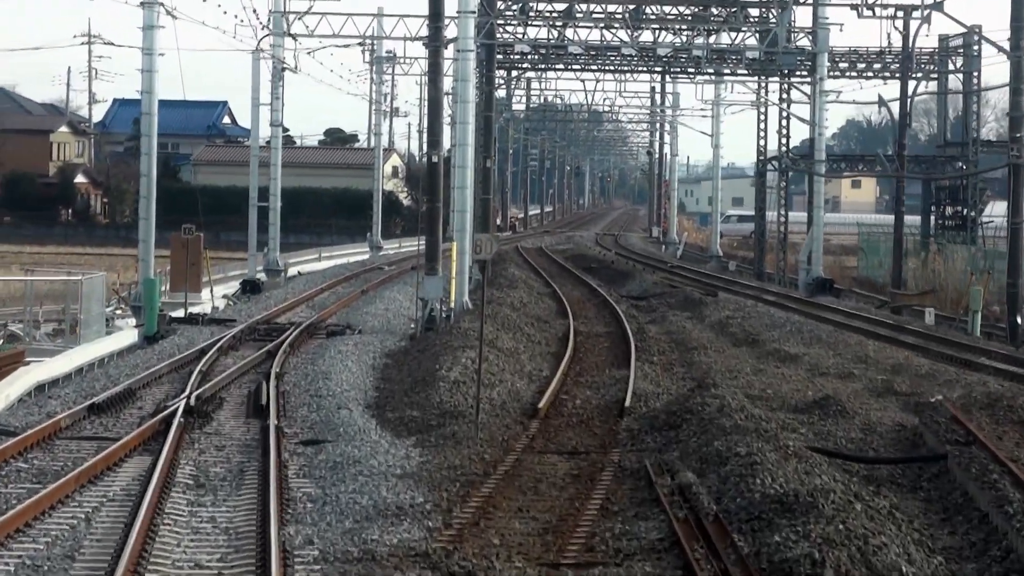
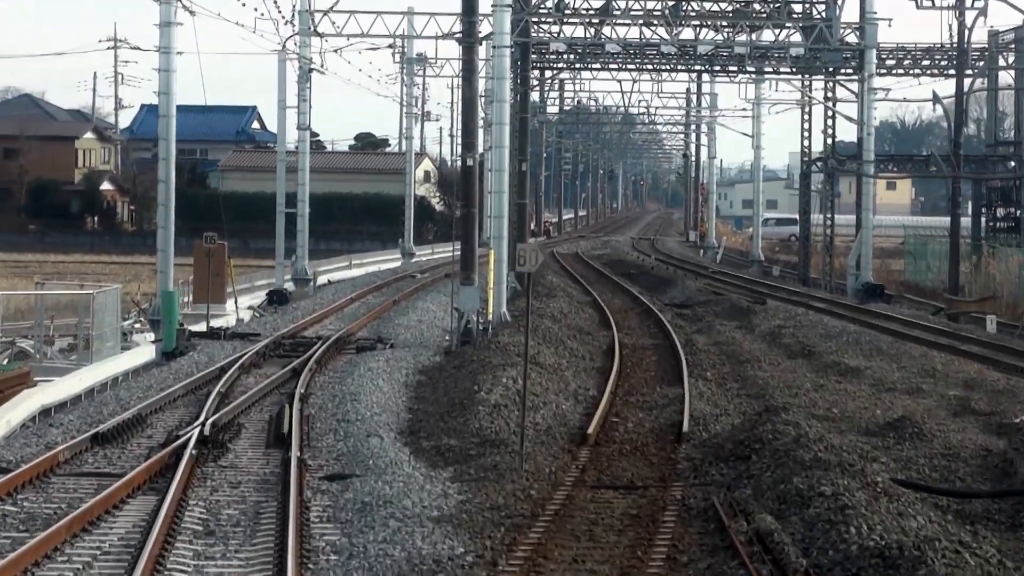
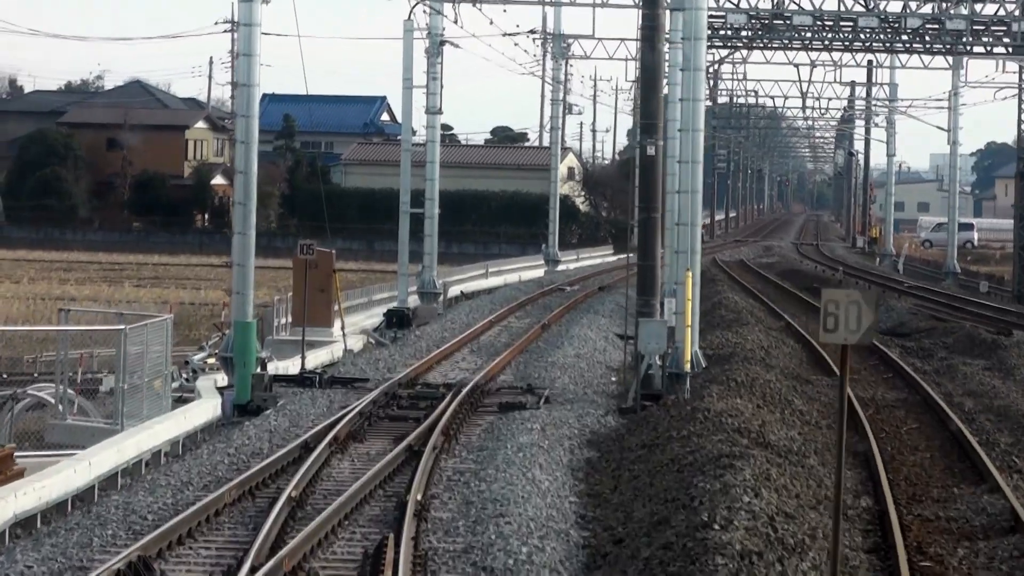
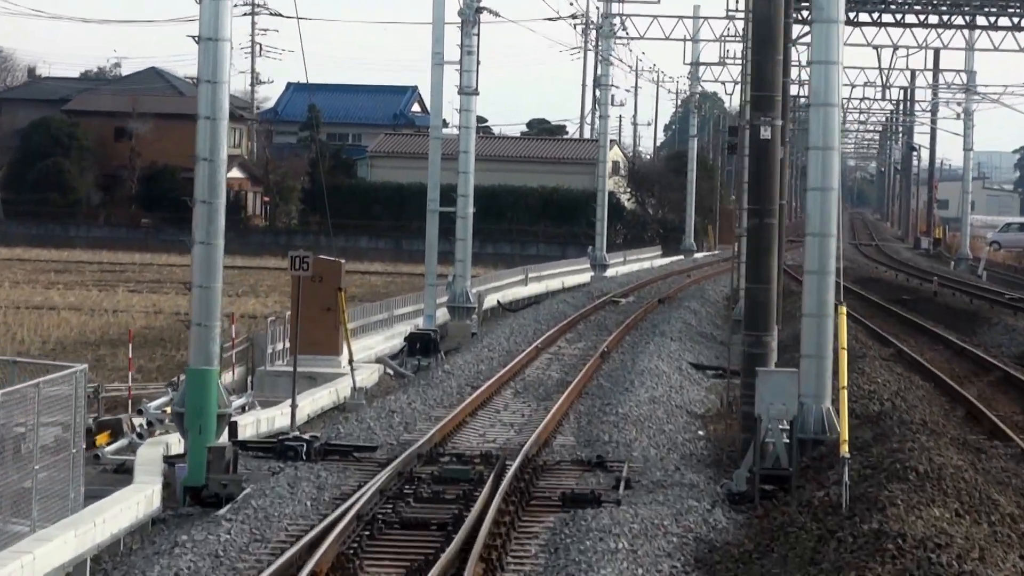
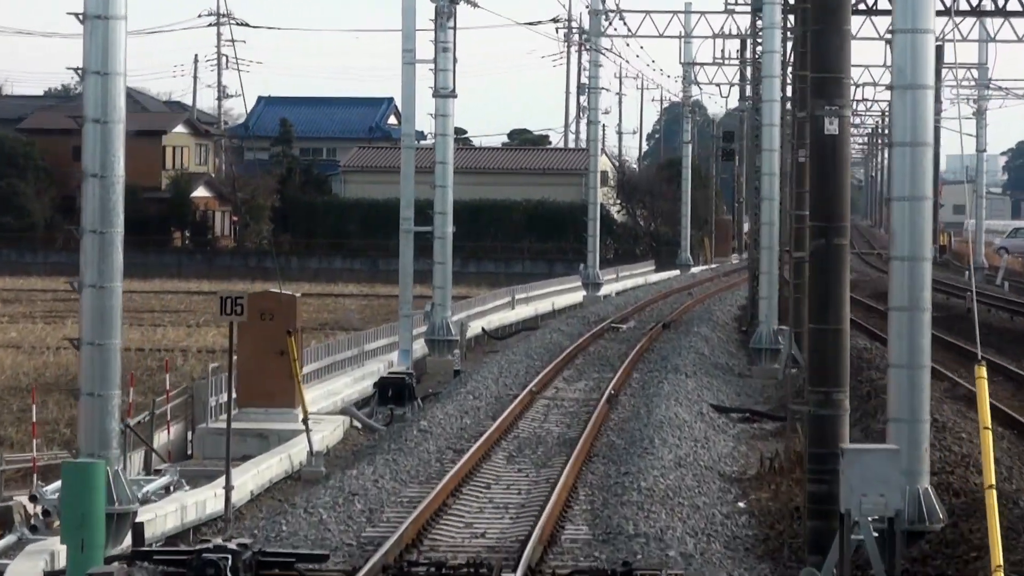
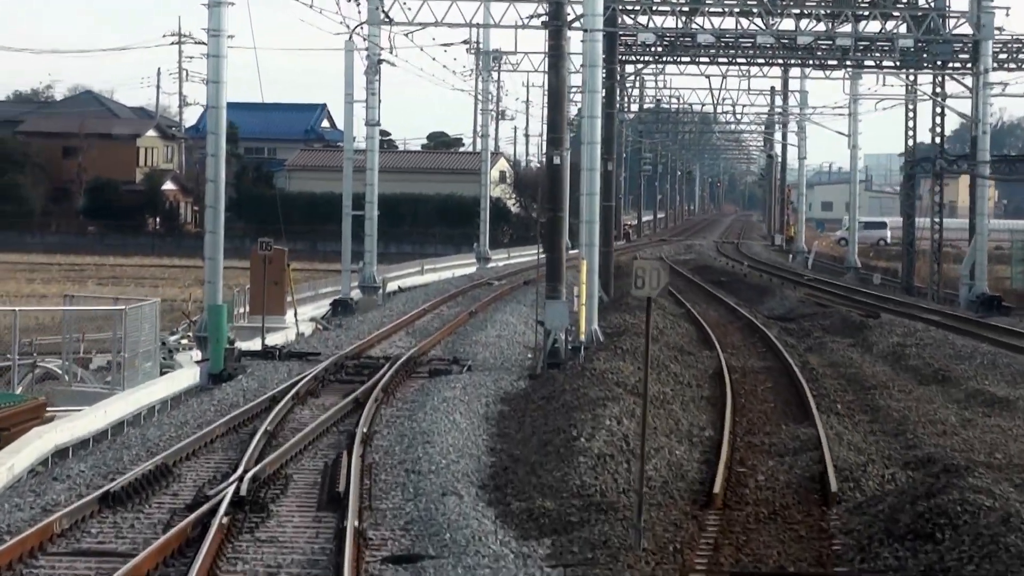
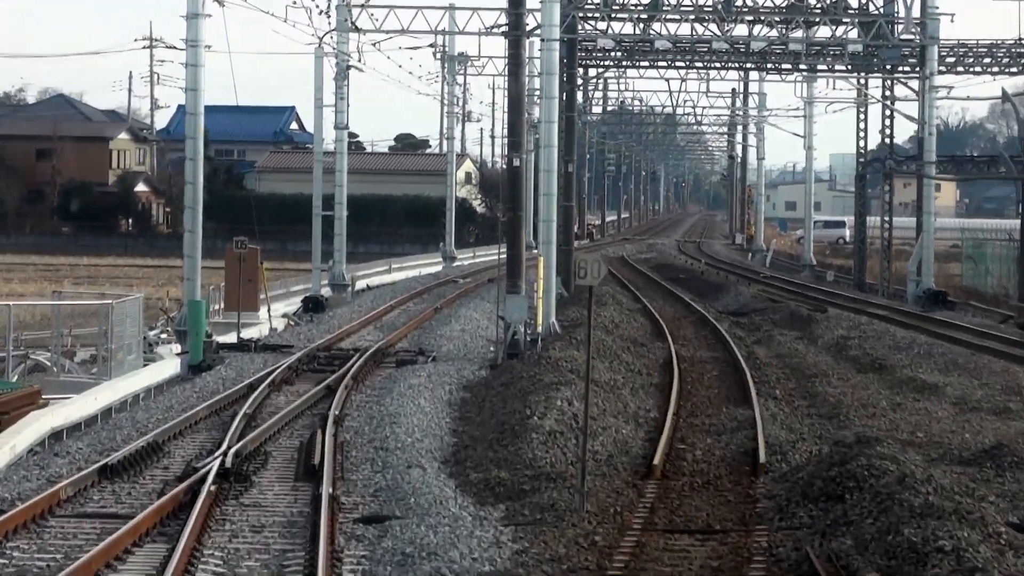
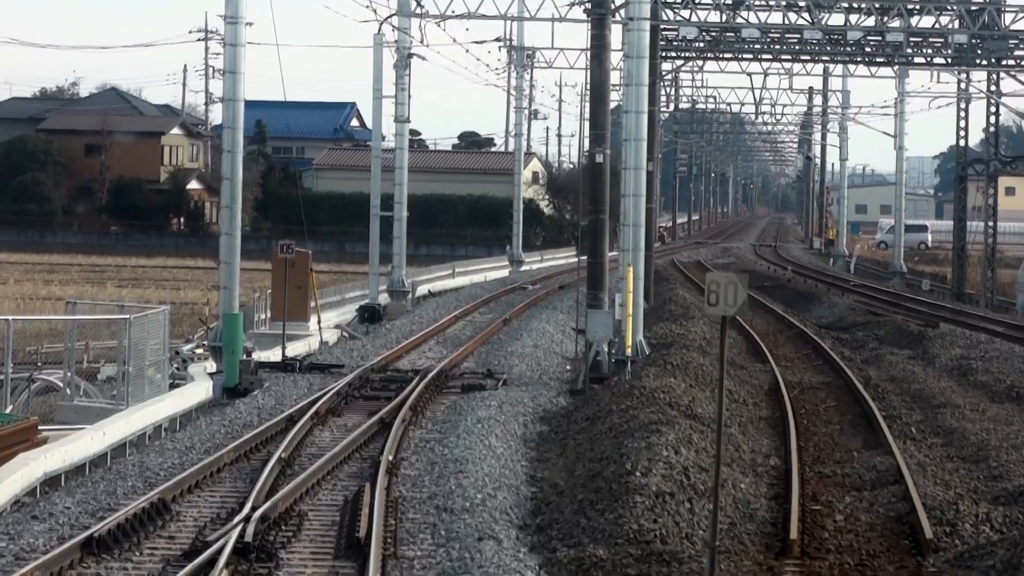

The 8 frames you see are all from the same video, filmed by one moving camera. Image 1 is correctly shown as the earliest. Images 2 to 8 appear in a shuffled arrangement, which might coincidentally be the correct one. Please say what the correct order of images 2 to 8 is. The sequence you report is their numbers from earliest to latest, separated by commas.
2, 7, 6, 8, 3, 4, 5
